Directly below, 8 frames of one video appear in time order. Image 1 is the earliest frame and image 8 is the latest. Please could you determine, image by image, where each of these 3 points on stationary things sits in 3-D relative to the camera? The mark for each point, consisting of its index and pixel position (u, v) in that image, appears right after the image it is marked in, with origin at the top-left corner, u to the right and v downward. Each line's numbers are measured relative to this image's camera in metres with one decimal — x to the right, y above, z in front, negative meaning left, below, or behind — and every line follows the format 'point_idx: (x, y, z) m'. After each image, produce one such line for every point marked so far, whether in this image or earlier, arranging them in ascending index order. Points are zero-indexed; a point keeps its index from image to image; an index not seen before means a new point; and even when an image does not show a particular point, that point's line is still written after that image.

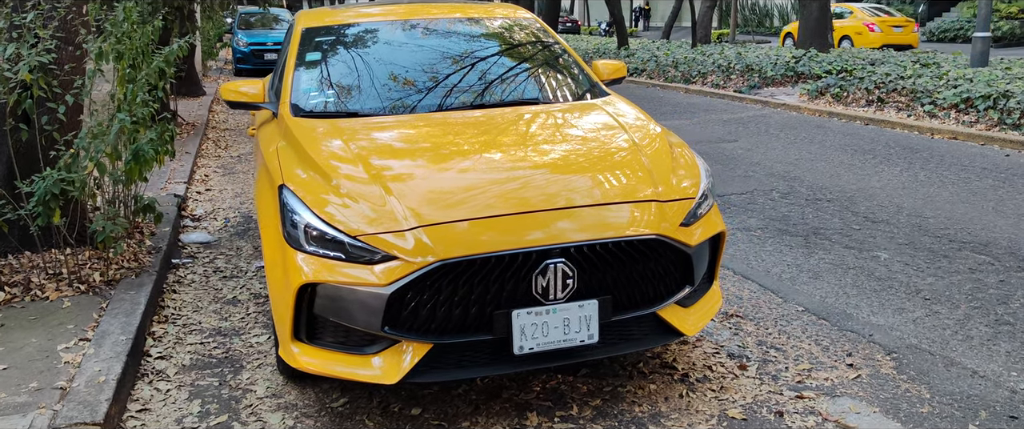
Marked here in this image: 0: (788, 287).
0: (+1.3, -0.3, +3.9) m
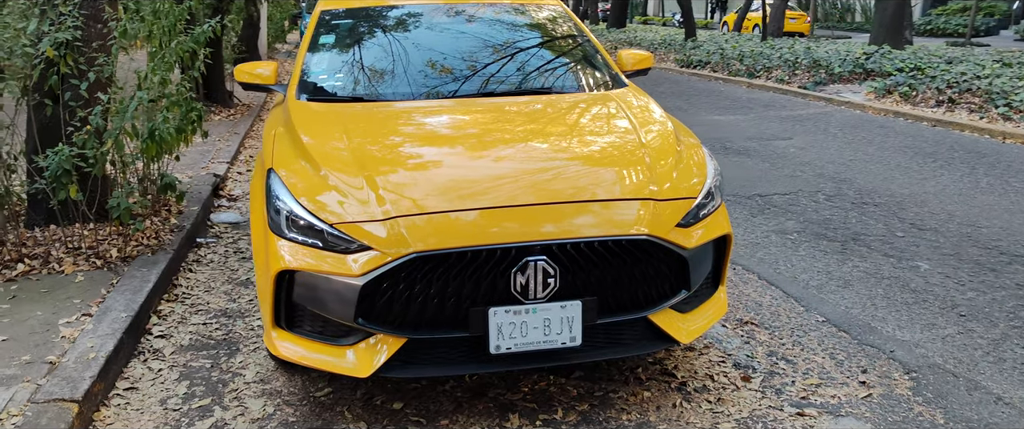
0: (+1.3, -0.4, +3.7) m
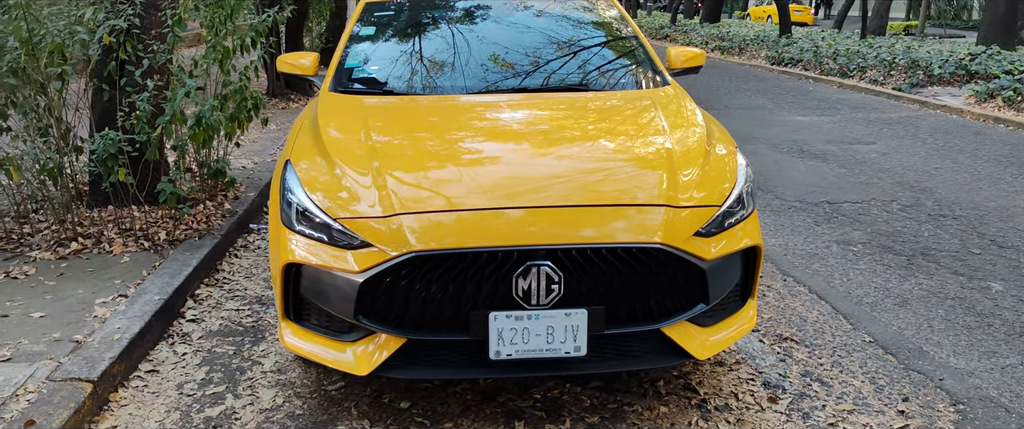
0: (+1.5, -0.4, +3.5) m
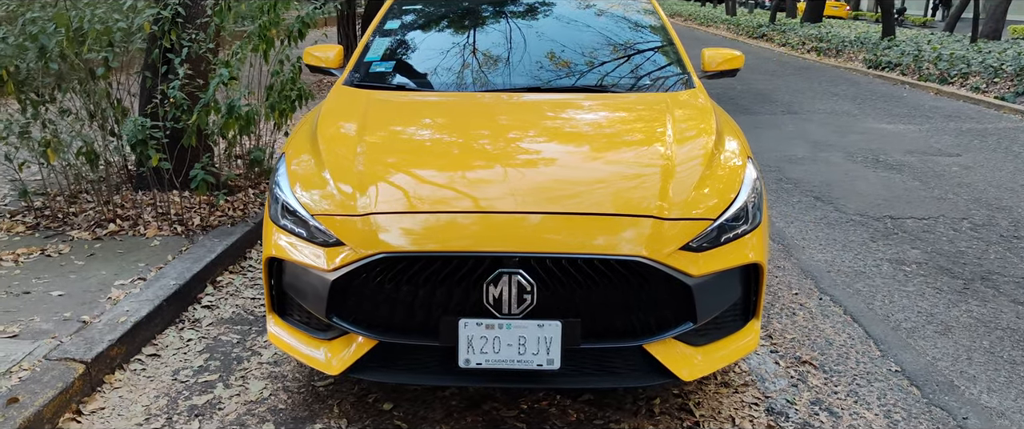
0: (+1.5, -0.5, +3.2) m
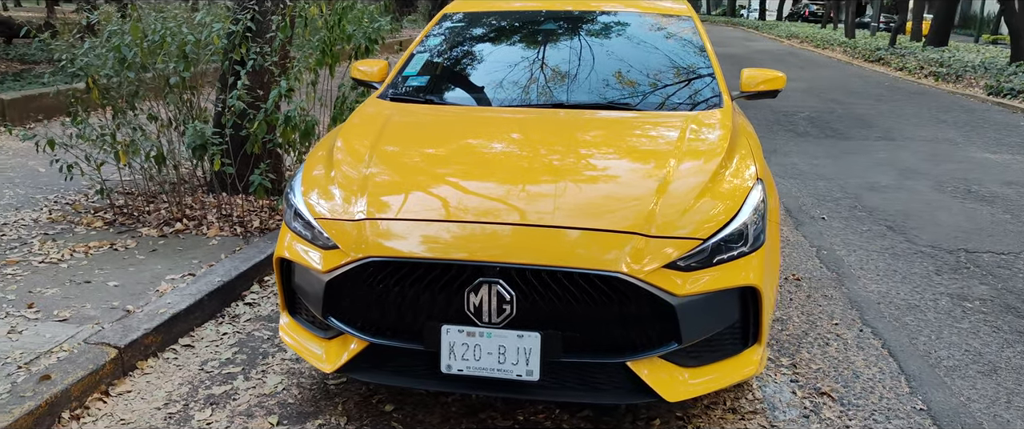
0: (+1.5, -0.6, +3.1) m
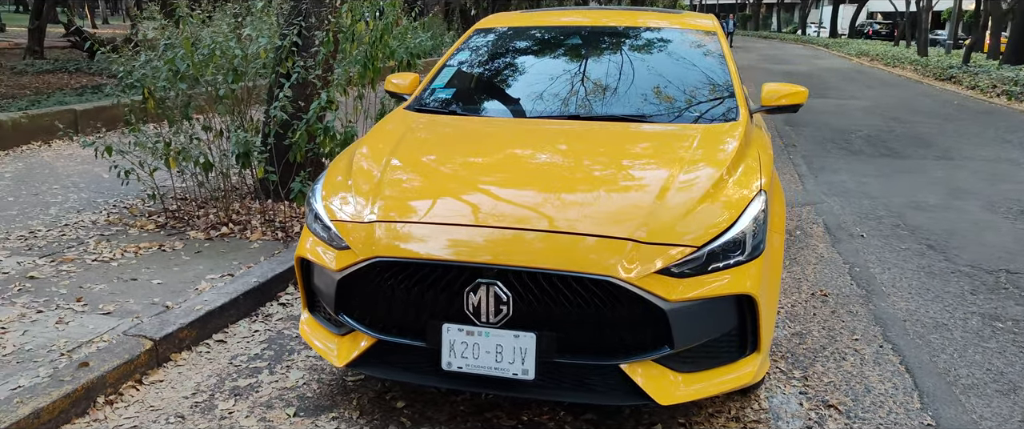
0: (+1.6, -0.6, +3.1) m
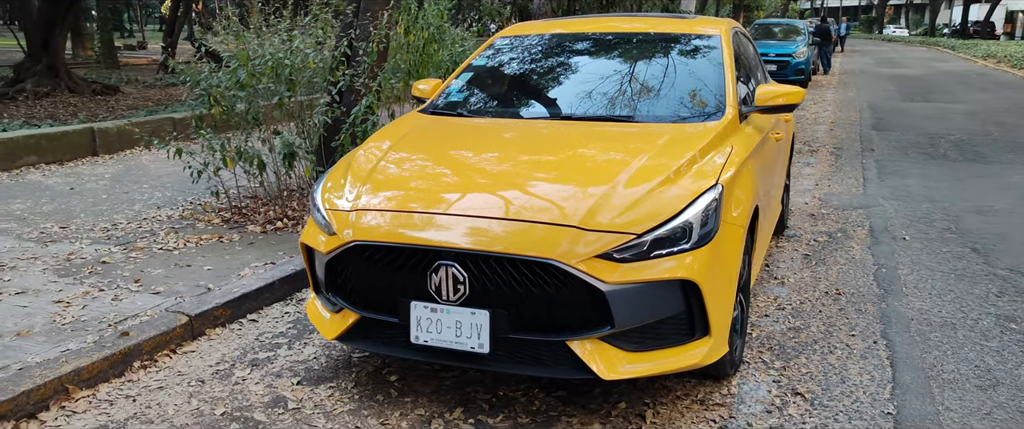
0: (+1.5, -0.6, +3.1) m
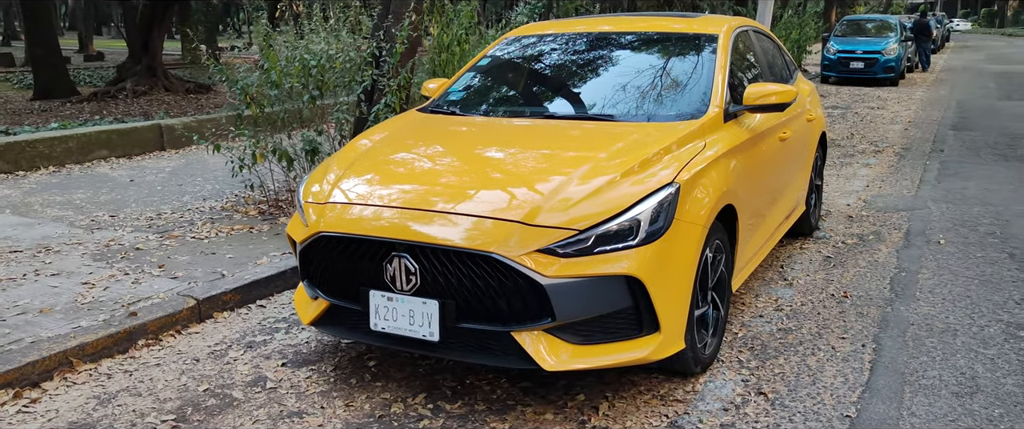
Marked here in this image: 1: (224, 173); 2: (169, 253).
0: (+1.4, -0.6, +3.0) m
1: (-2.2, +0.3, +6.6) m
2: (-1.8, -0.2, +4.5) m
